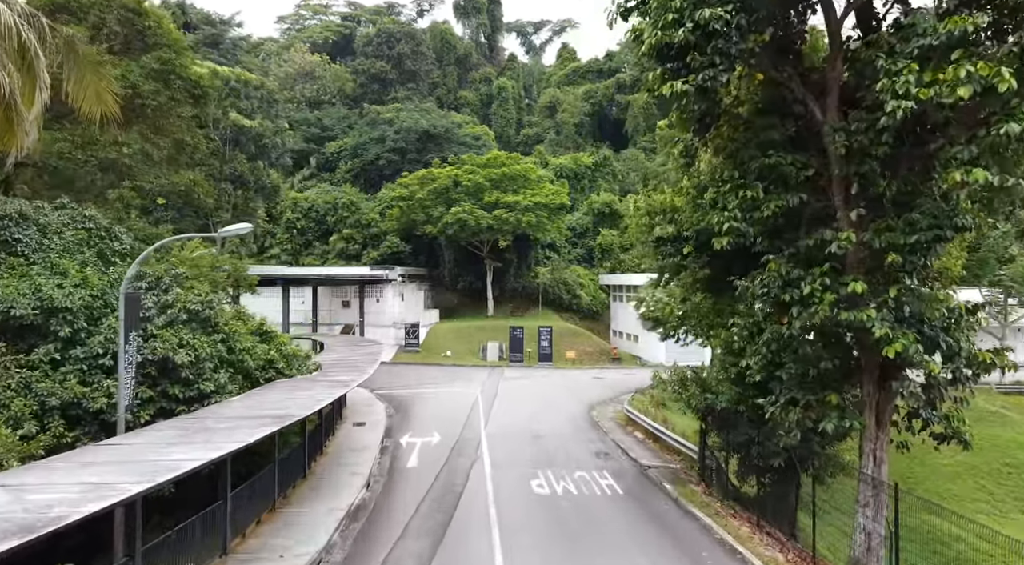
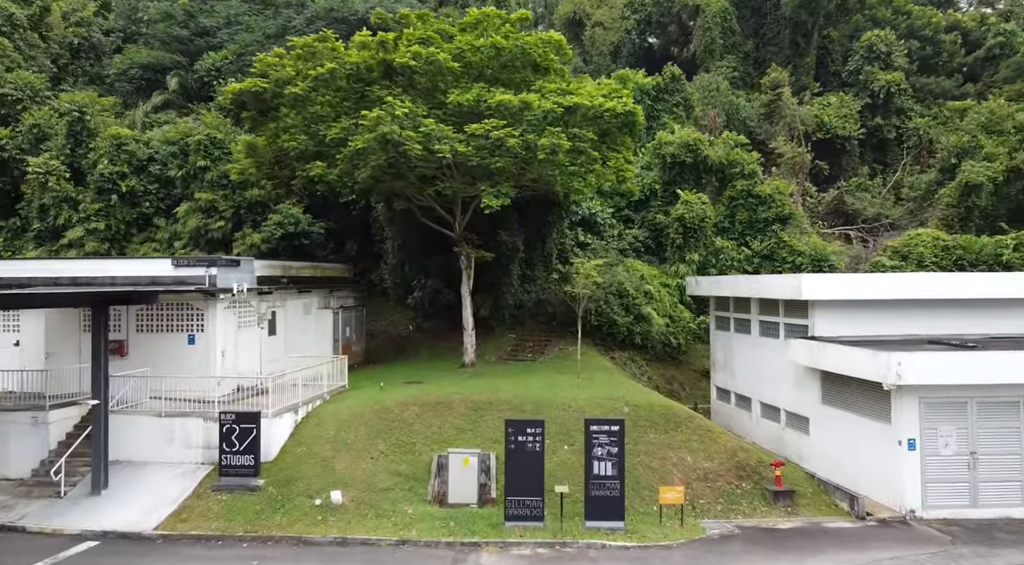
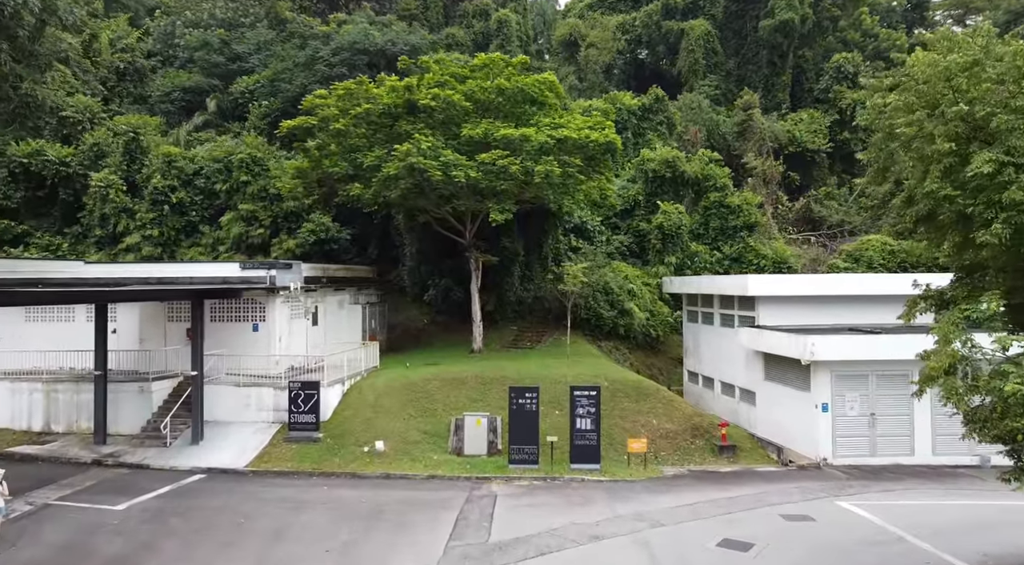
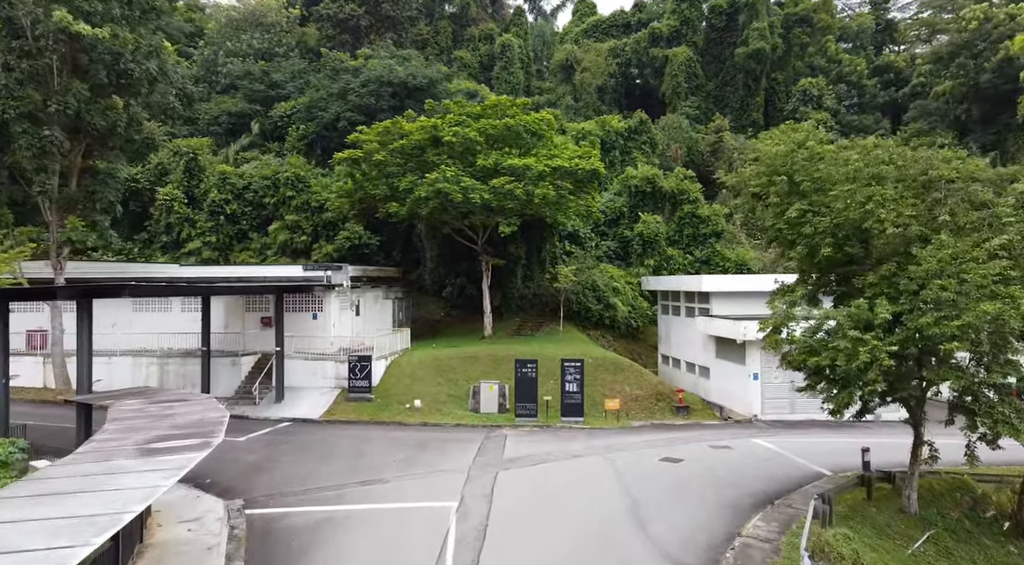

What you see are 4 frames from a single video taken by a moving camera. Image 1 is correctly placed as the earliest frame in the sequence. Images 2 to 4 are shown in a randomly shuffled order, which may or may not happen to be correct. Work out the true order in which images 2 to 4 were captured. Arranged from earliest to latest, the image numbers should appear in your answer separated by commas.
4, 3, 2
